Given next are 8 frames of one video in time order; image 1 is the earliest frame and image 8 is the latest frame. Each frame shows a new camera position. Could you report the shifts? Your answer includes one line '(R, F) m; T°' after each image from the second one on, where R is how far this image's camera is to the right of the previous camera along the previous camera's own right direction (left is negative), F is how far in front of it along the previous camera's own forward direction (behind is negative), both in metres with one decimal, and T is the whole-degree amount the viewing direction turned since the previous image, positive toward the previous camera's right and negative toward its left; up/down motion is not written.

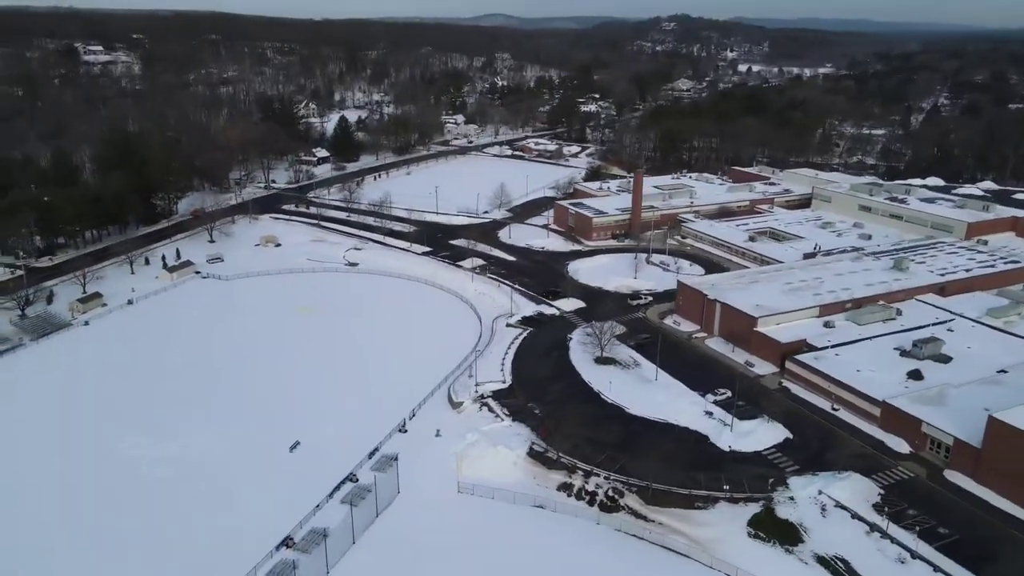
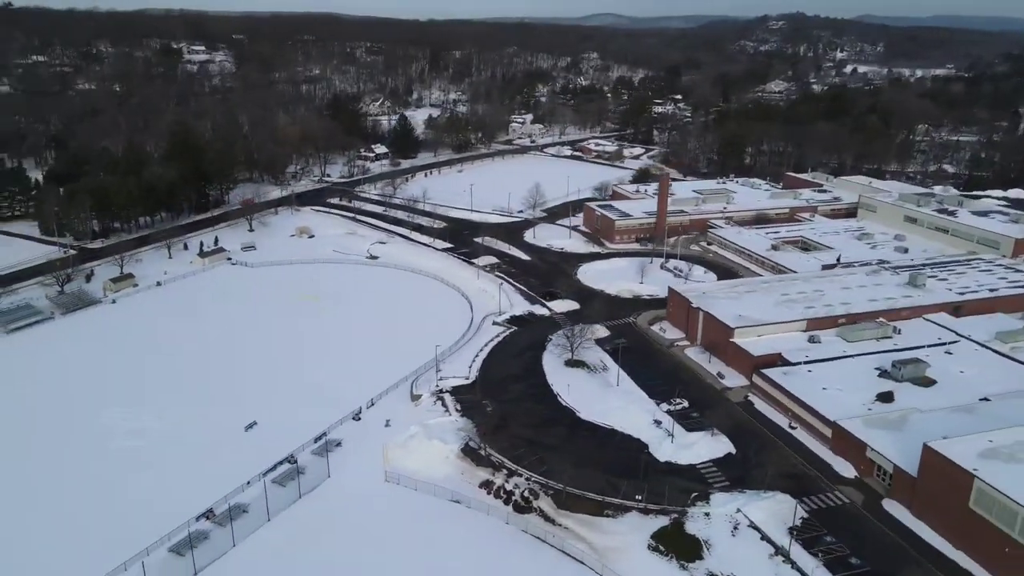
(+3.8, +0.1) m; -8°
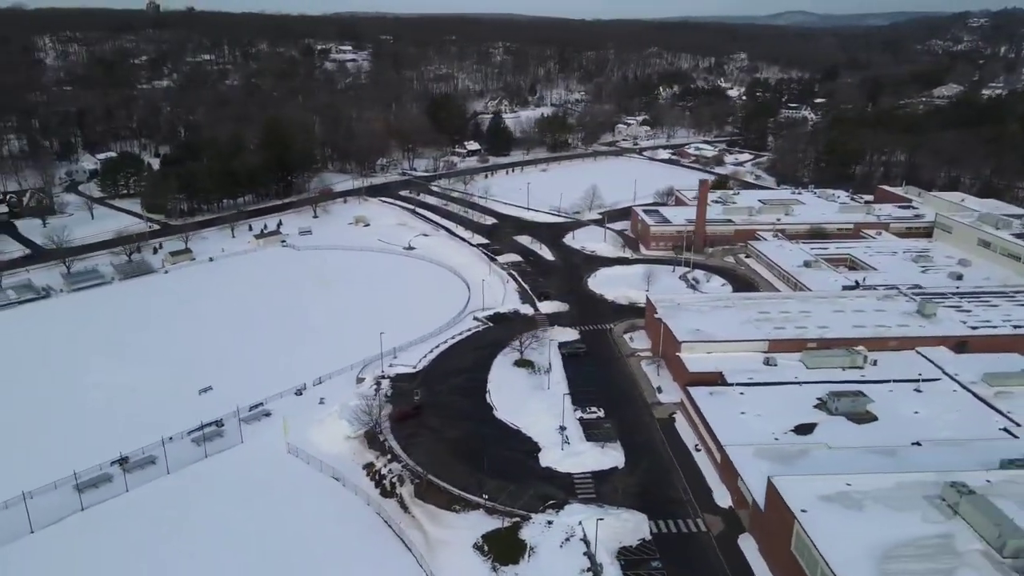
(+6.2, +0.3) m; -12°
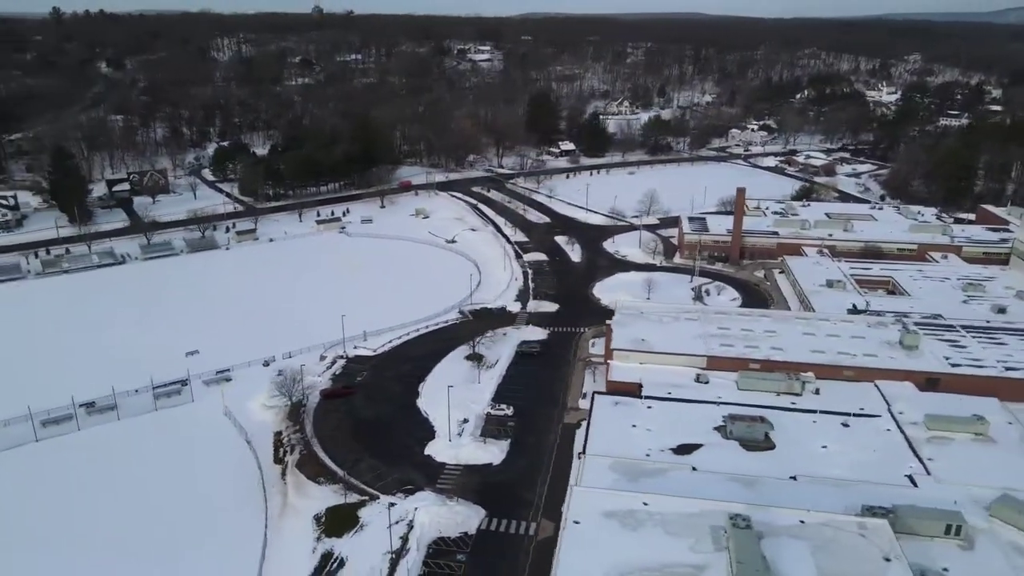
(+6.4, +0.3) m; -13°
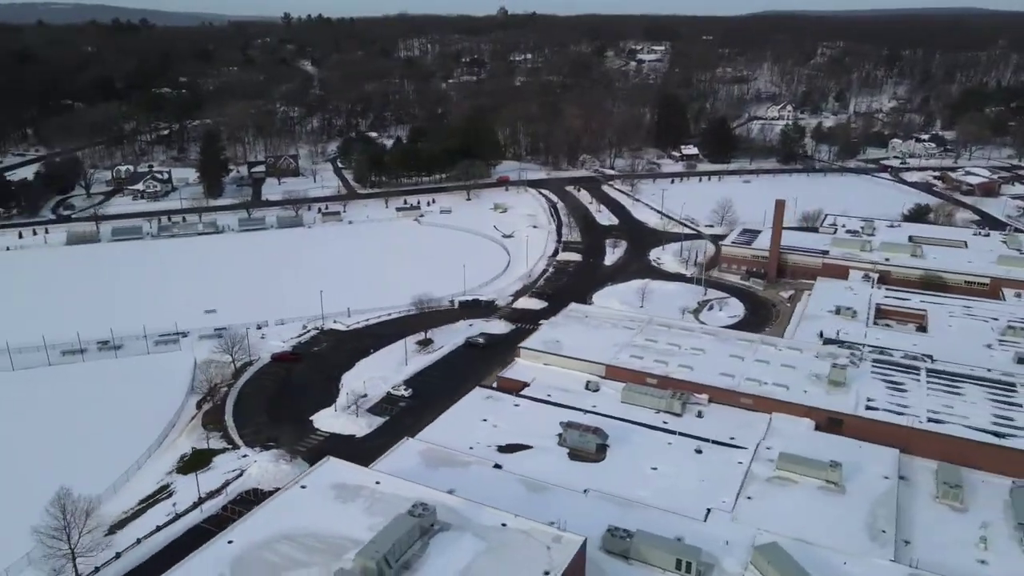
(+8.1, +0.5) m; -16°
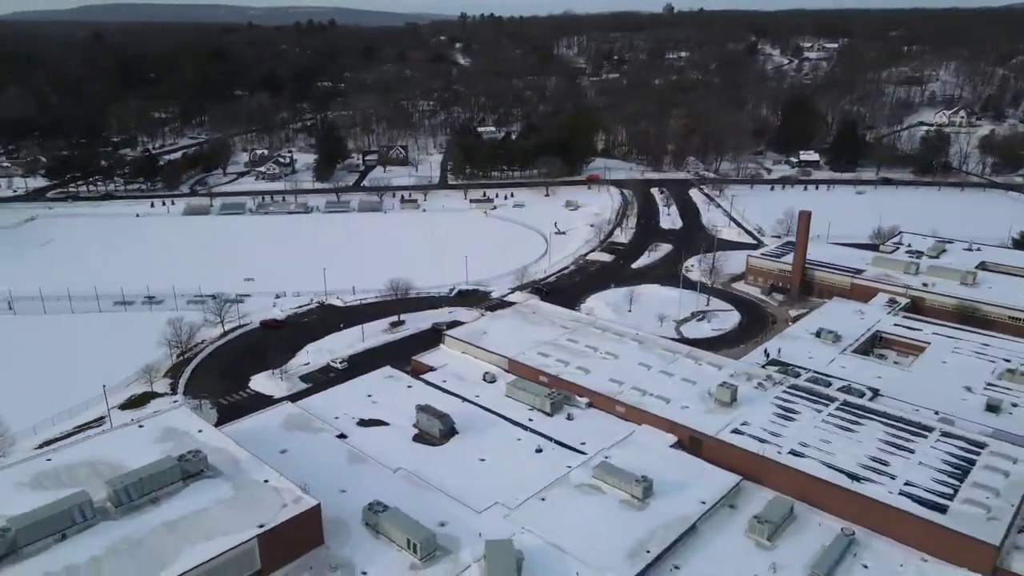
(+7.4, +0.3) m; -14°
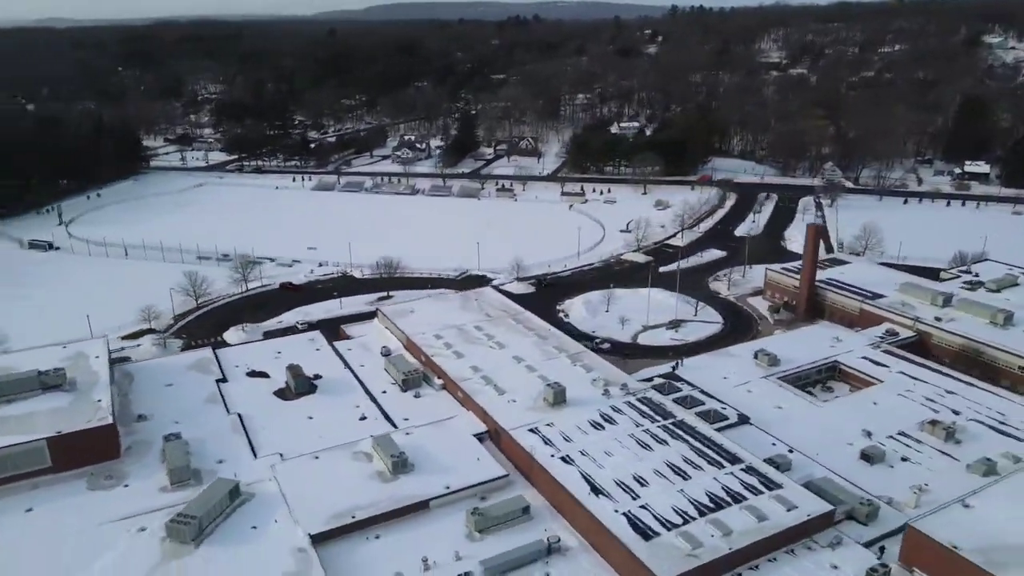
(+9.1, +0.6) m; -18°
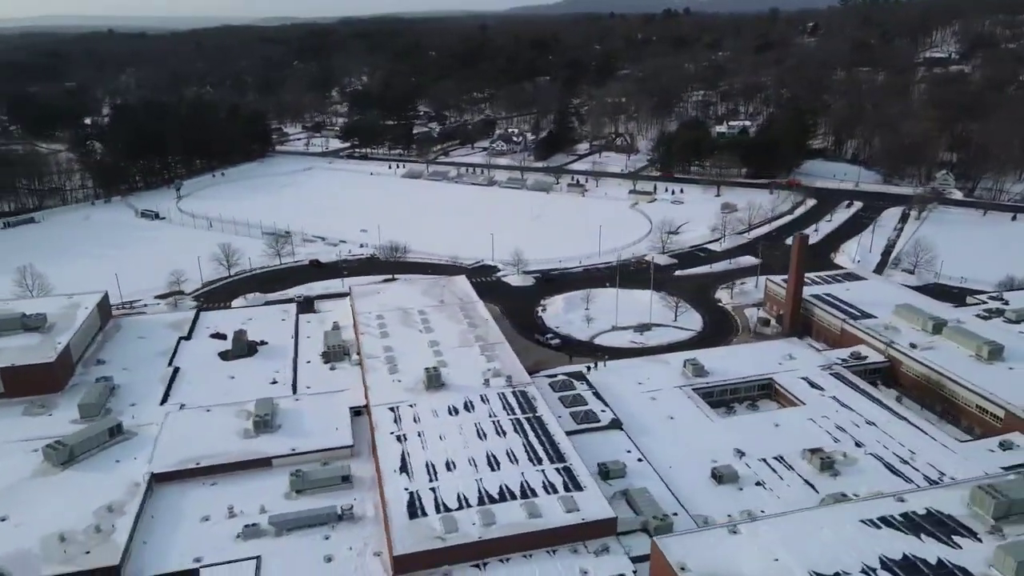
(+6.8, +0.2) m; -13°
